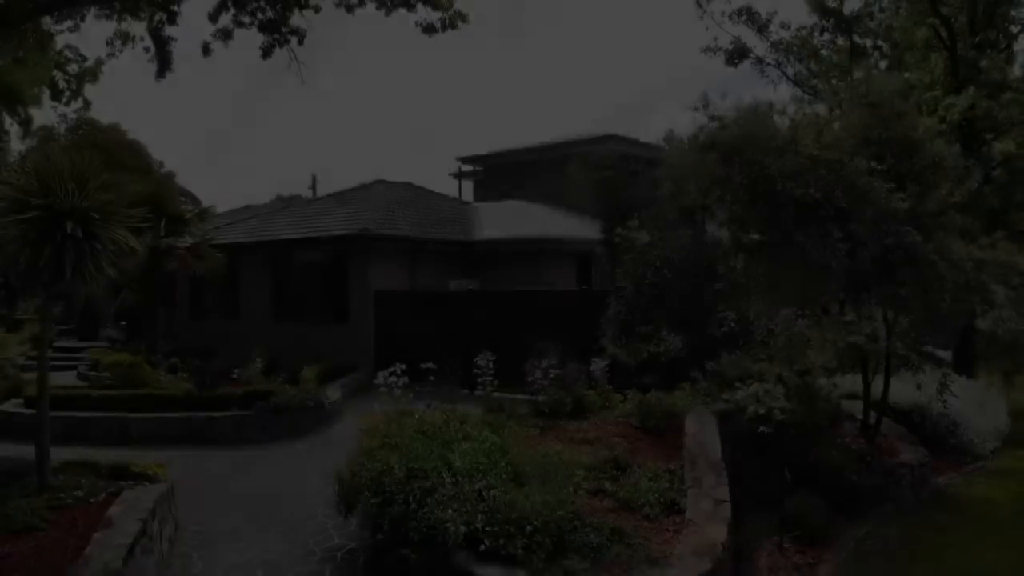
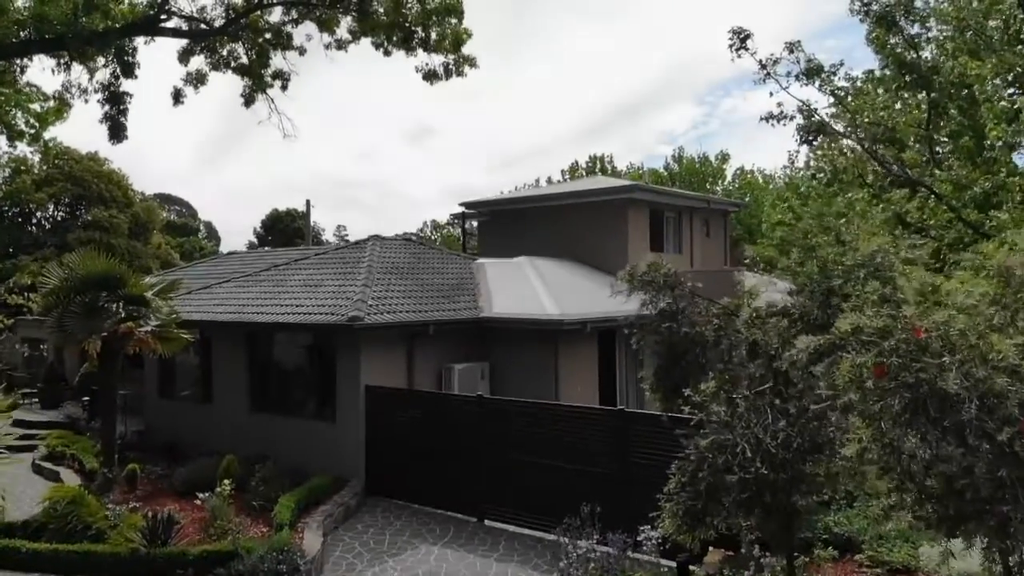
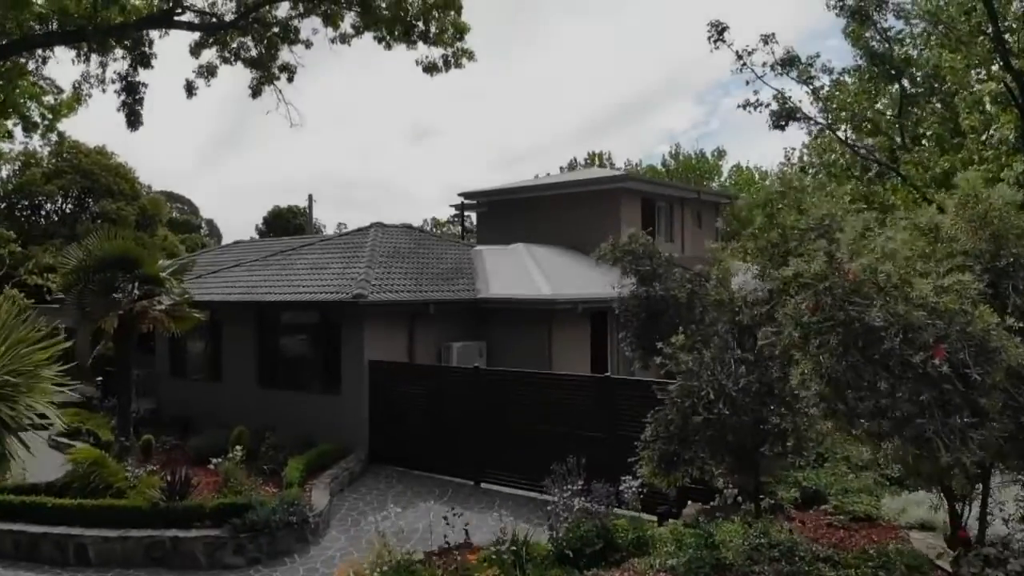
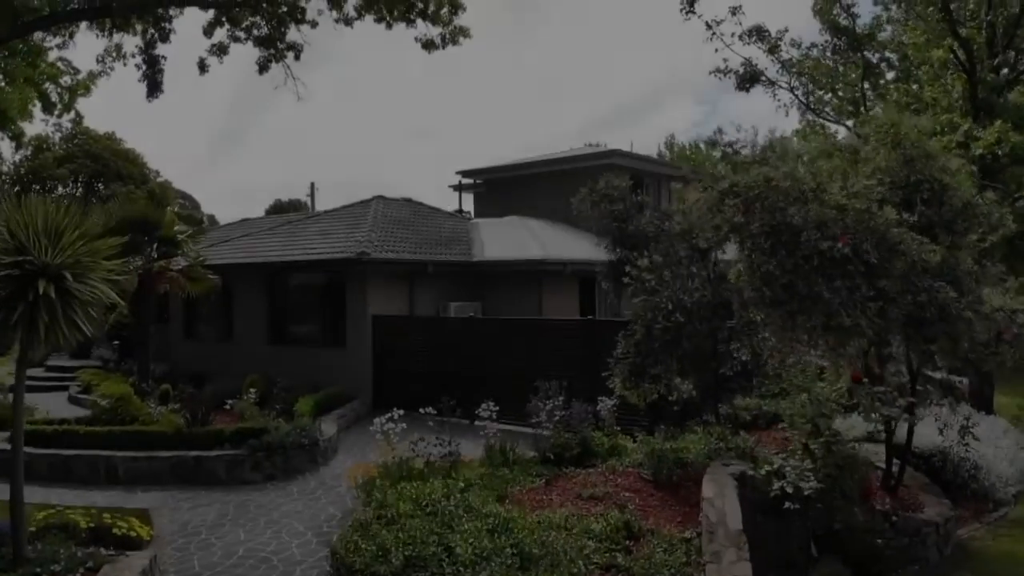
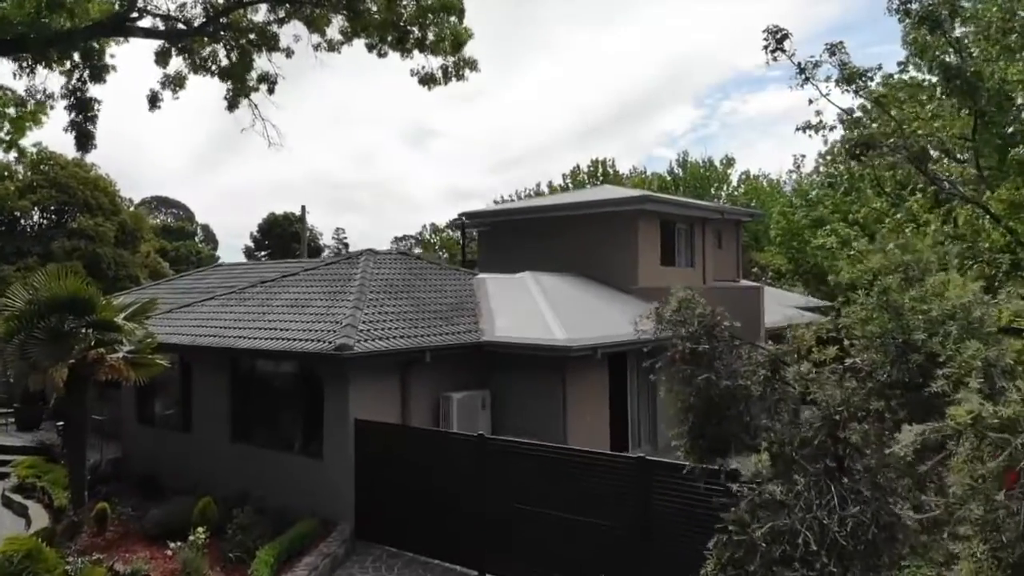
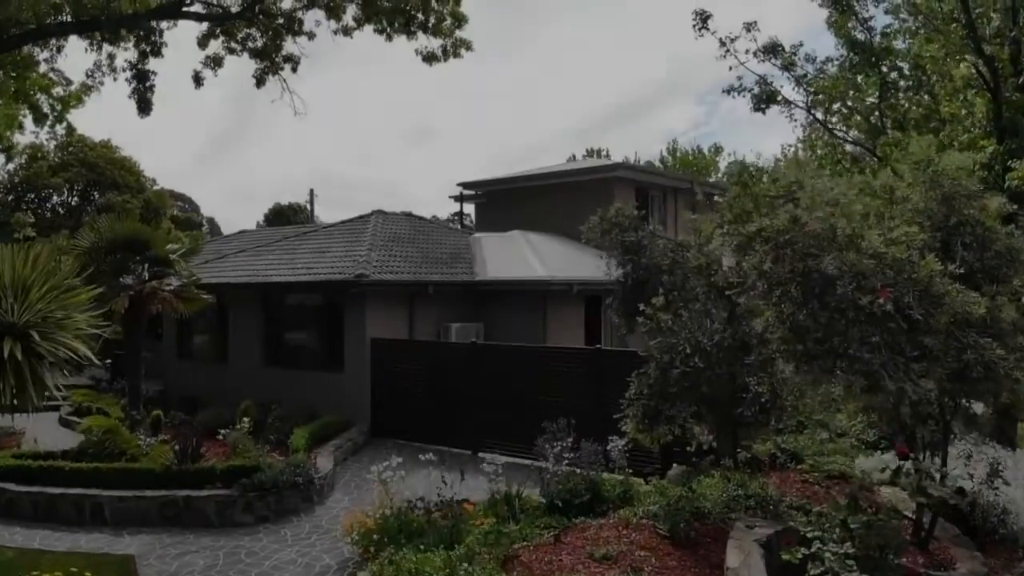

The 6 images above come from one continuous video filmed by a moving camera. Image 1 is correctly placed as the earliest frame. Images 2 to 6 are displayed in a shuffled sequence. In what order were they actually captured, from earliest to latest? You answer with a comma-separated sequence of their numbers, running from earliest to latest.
4, 6, 3, 2, 5
